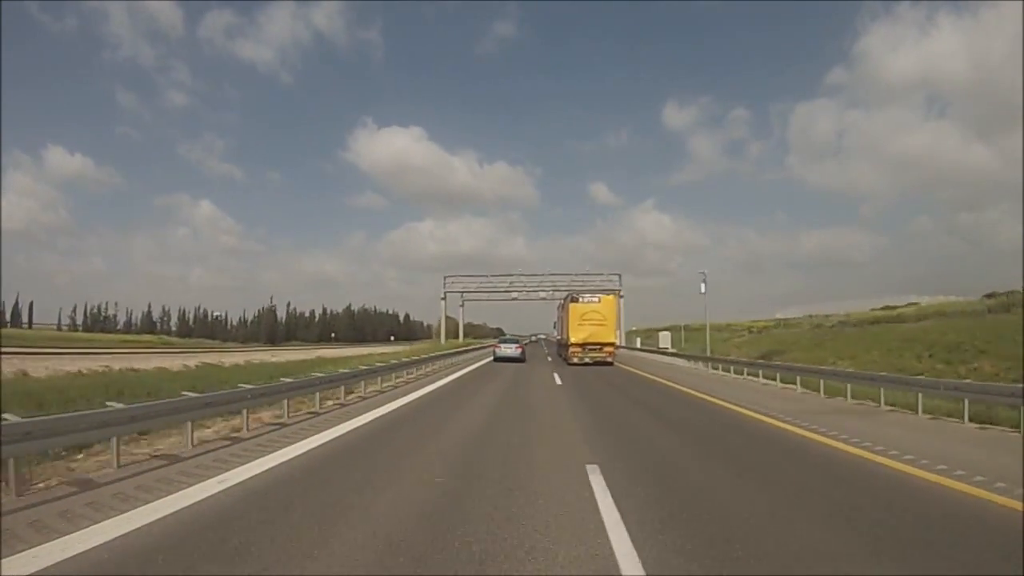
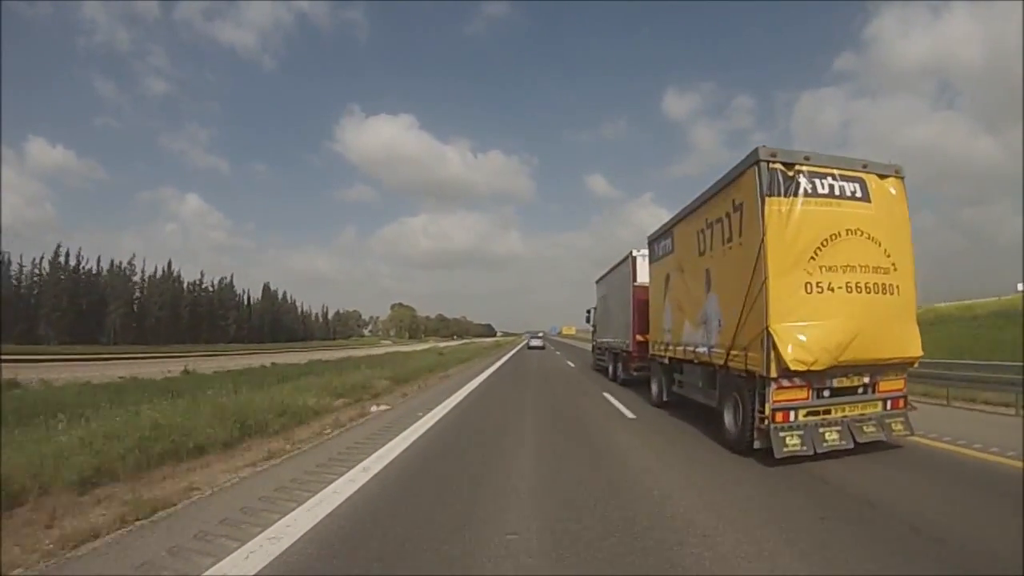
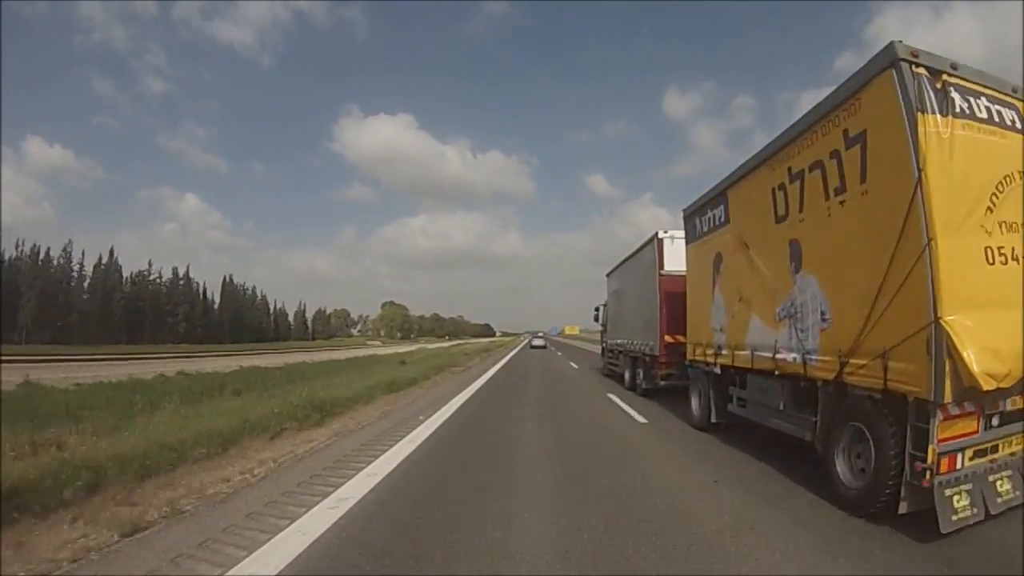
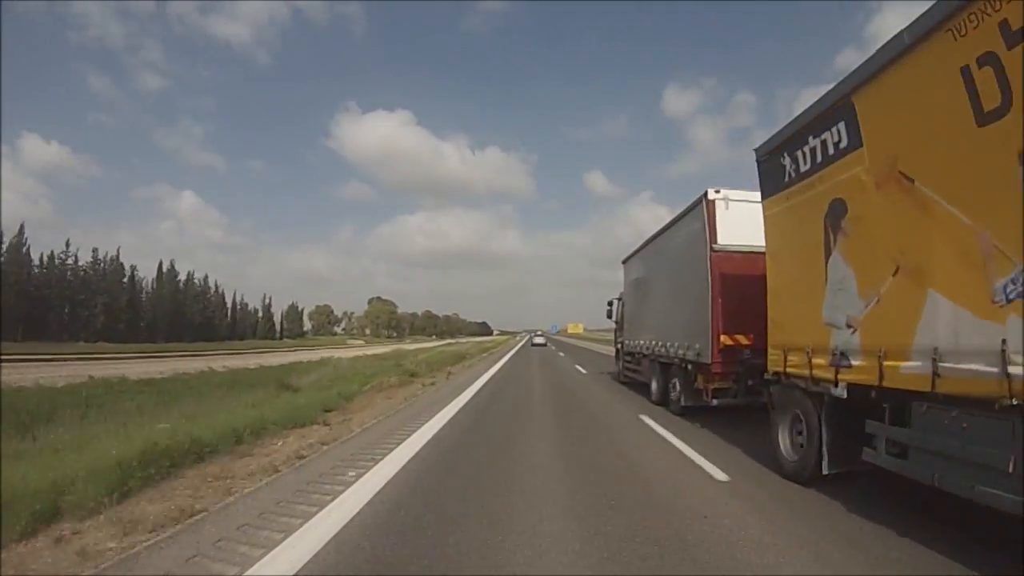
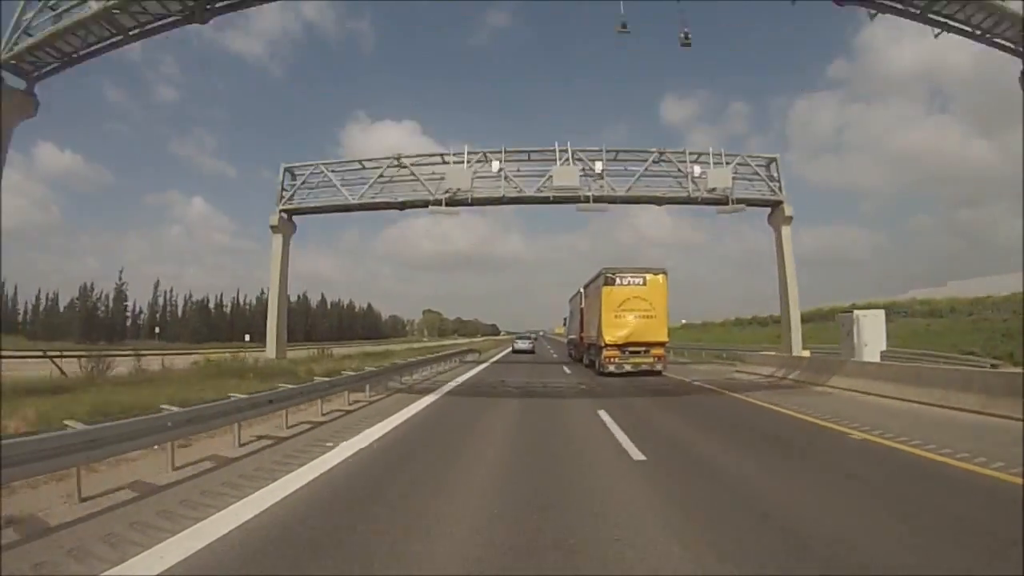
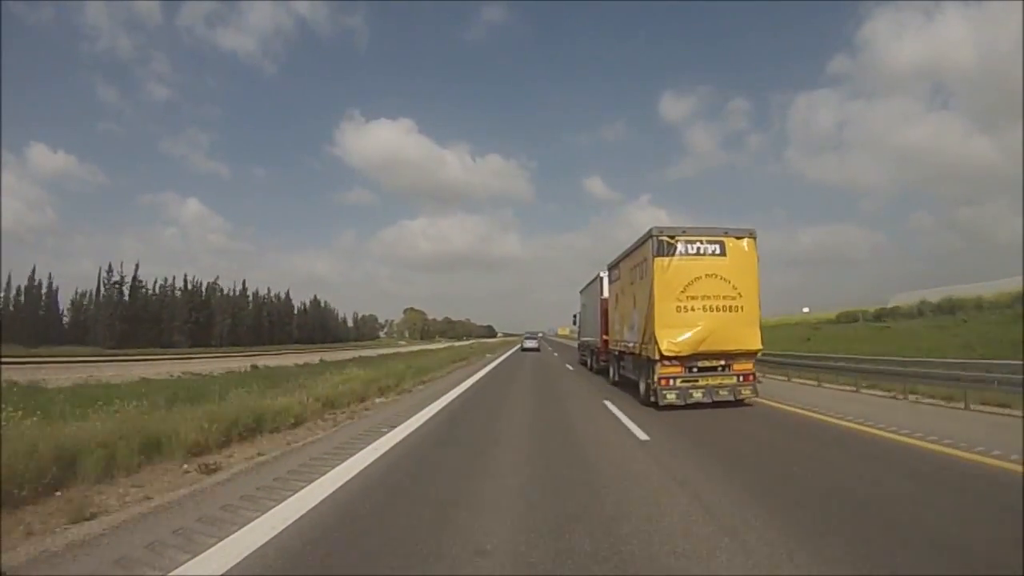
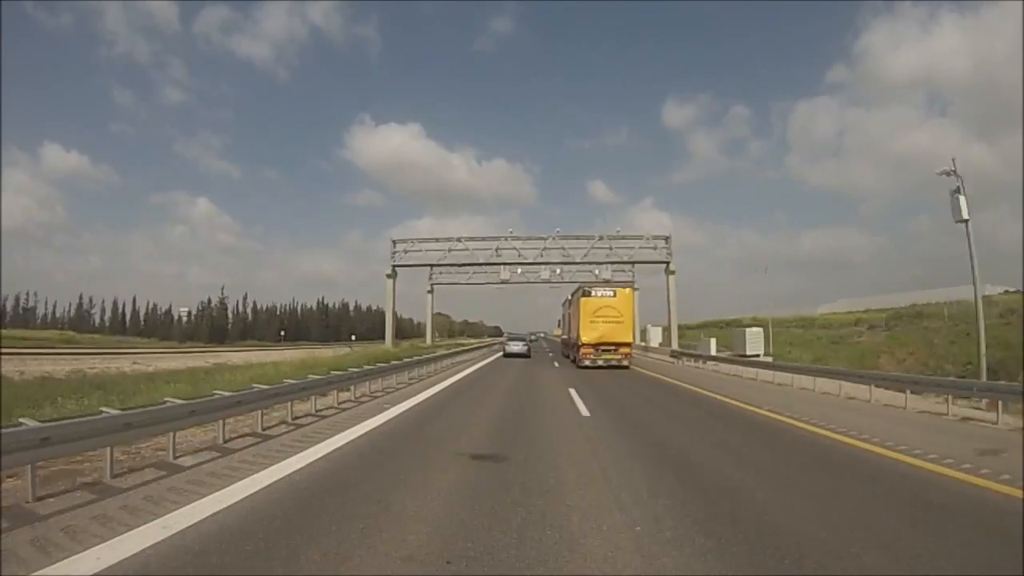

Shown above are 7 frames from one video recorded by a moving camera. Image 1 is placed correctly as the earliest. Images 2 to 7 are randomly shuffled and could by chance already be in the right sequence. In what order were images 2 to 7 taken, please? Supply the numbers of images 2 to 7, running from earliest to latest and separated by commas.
7, 5, 6, 2, 3, 4
